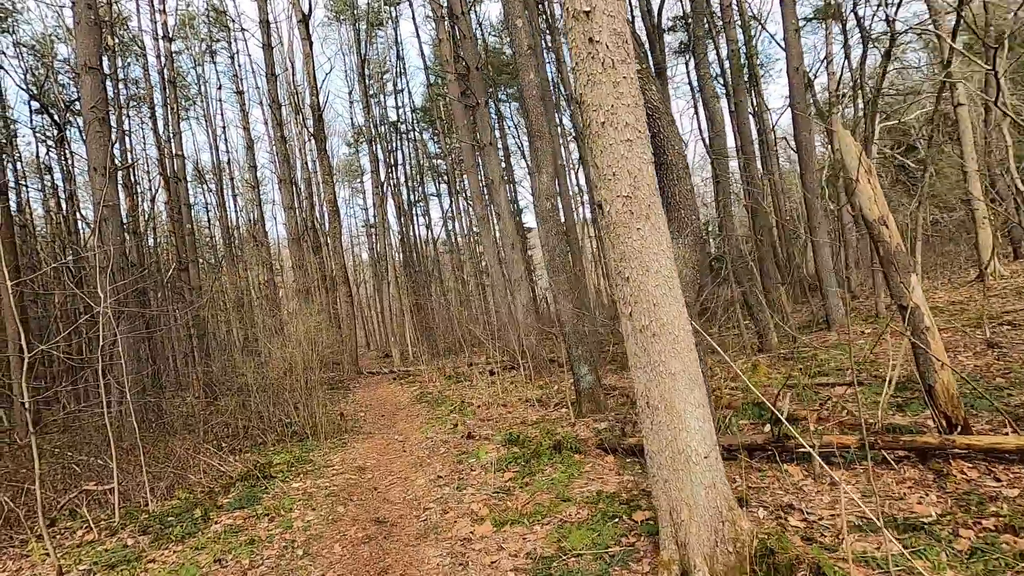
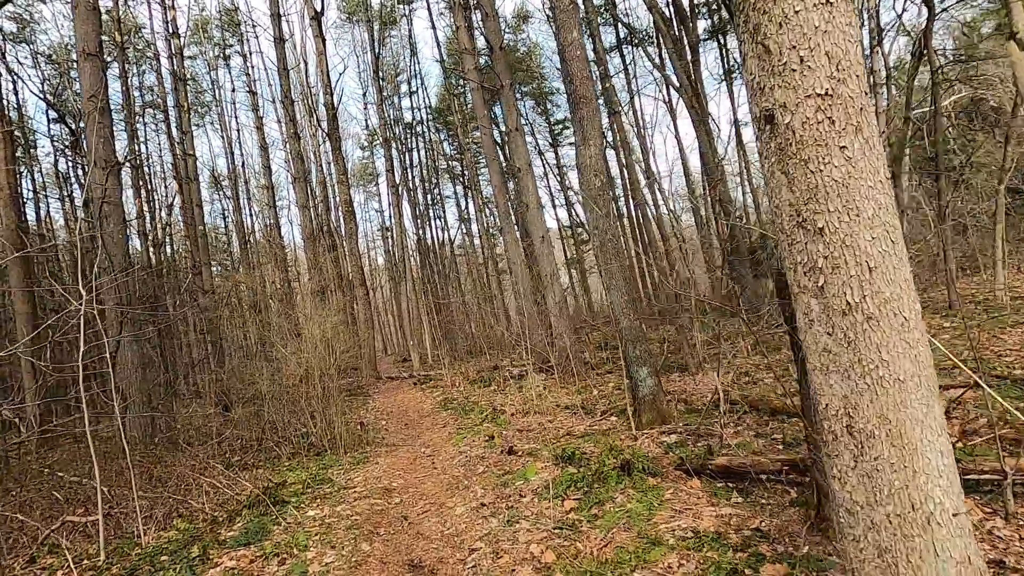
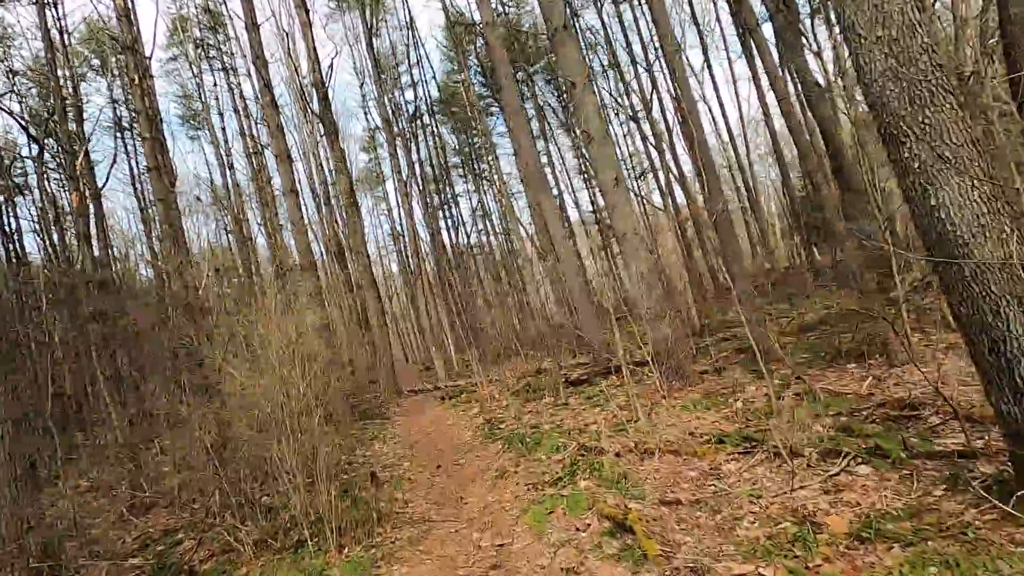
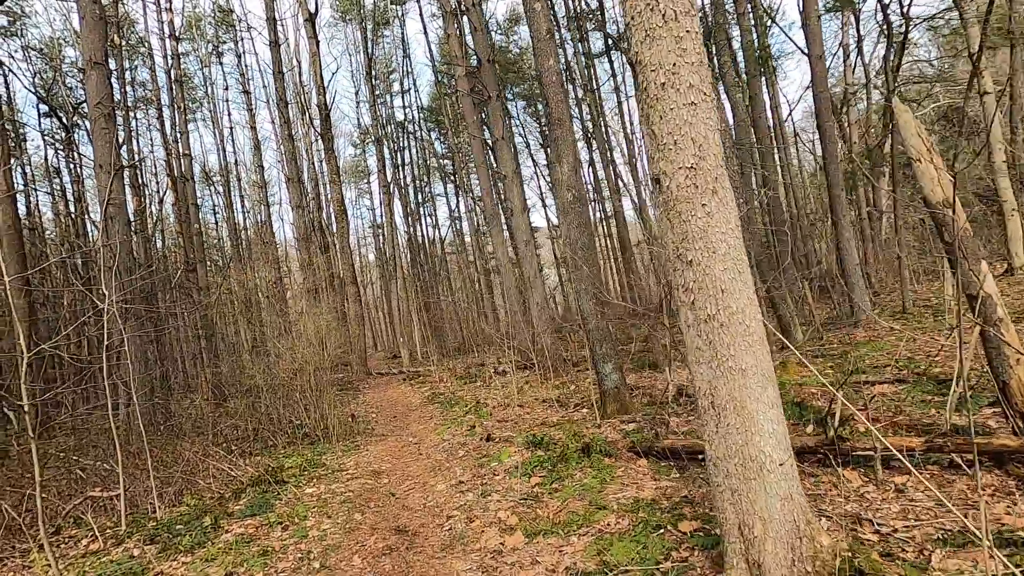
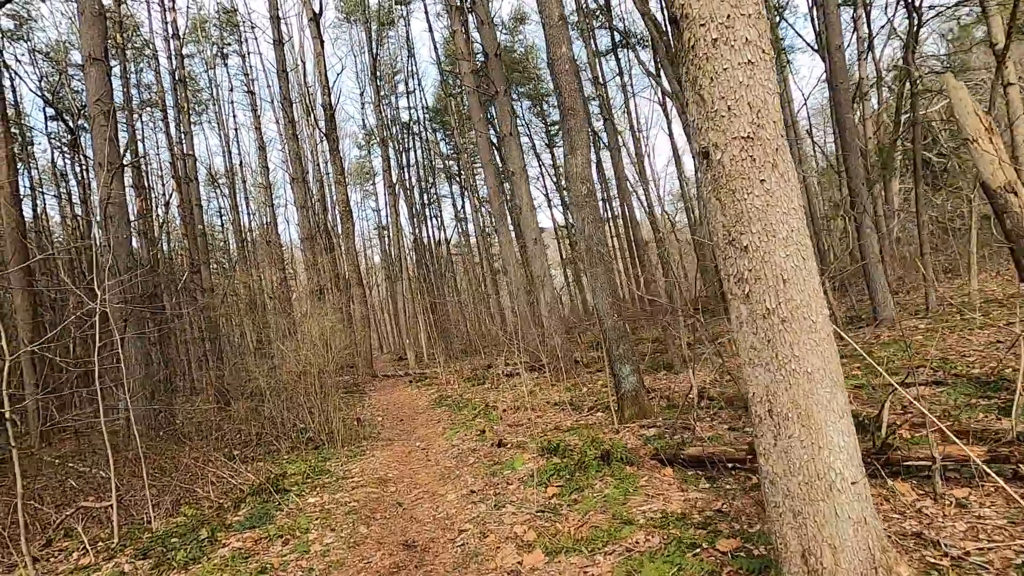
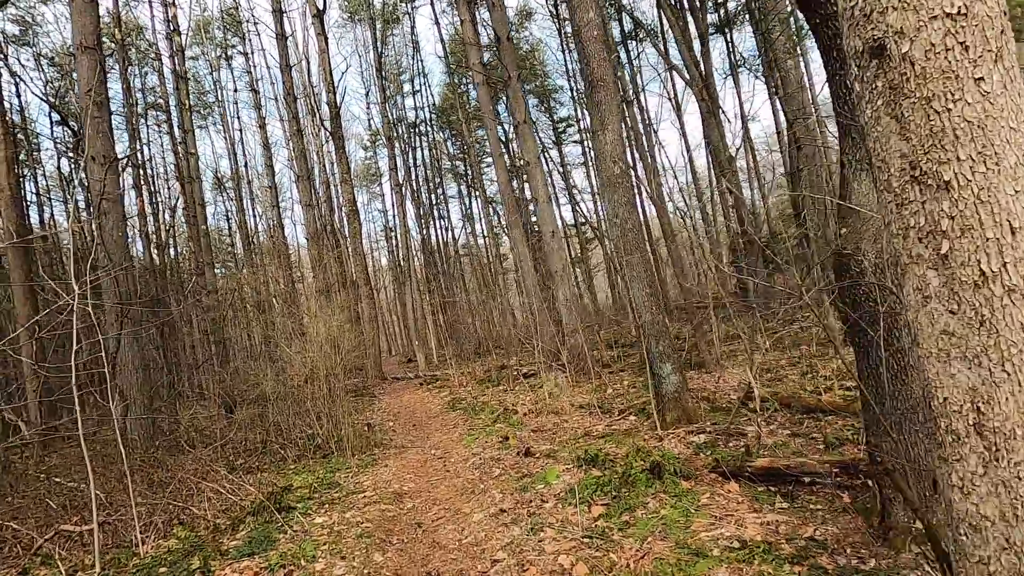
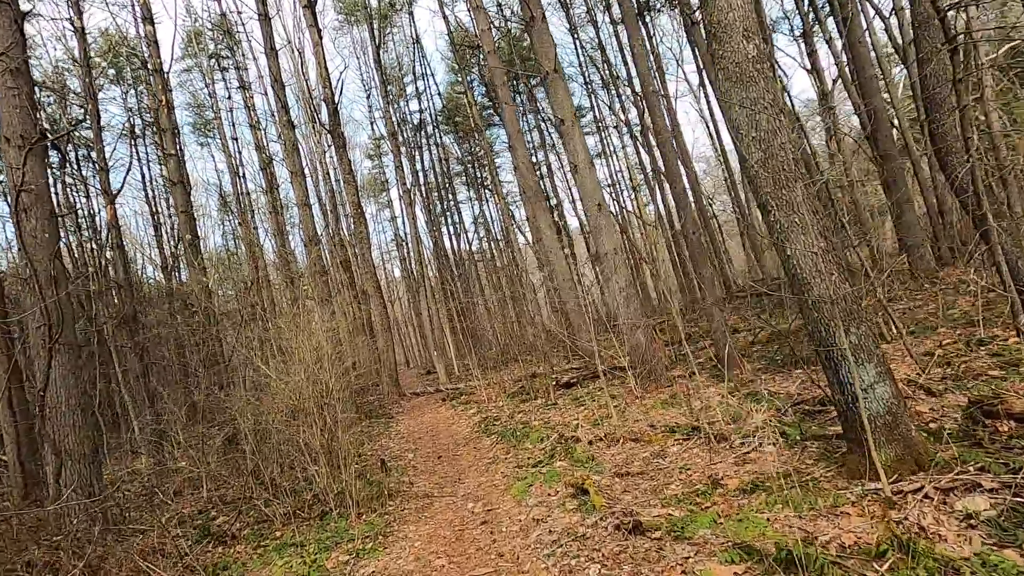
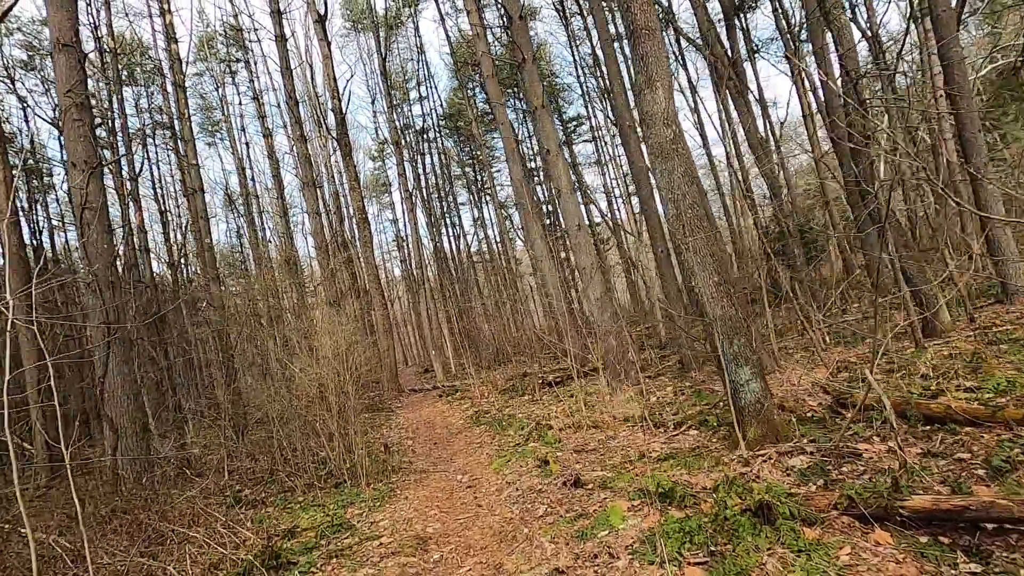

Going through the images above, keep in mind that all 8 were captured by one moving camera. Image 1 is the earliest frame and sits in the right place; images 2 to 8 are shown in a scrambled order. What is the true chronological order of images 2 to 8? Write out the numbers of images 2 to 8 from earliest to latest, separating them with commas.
4, 5, 2, 6, 8, 7, 3
